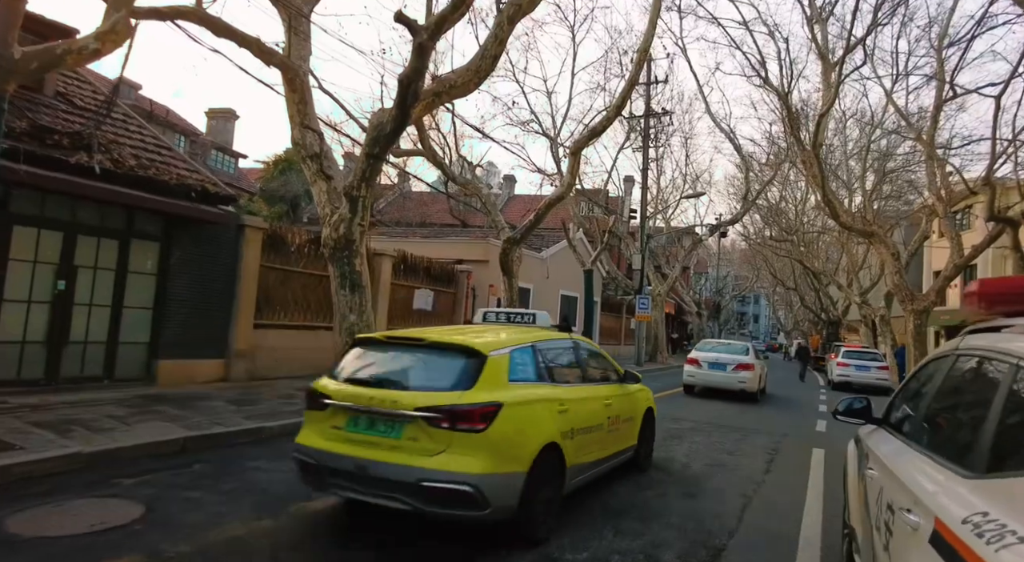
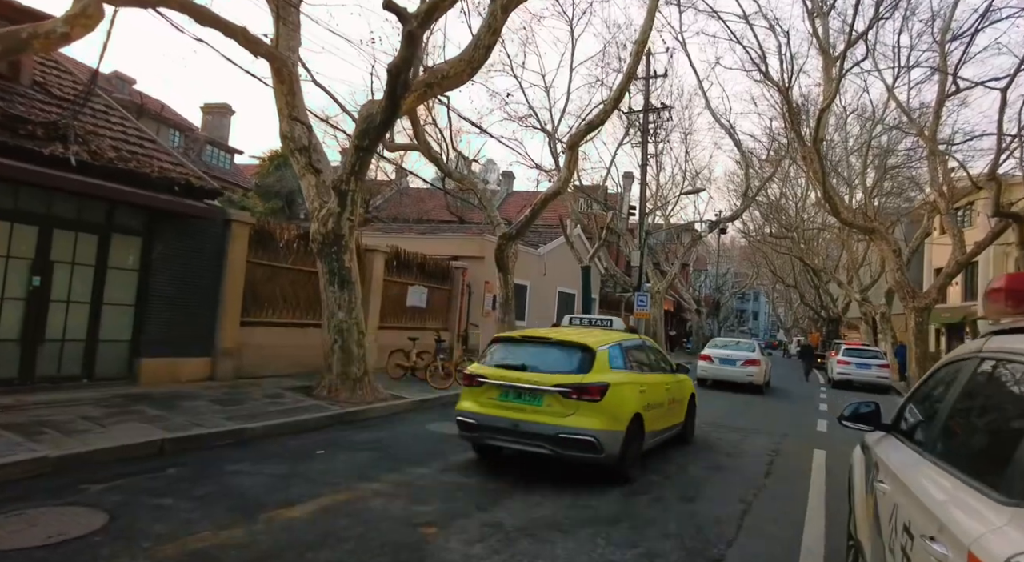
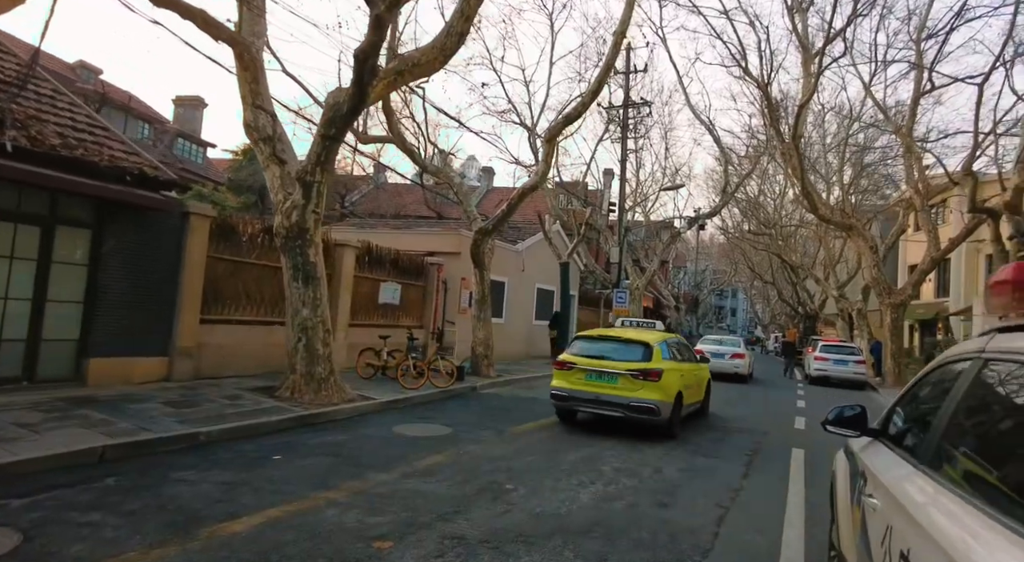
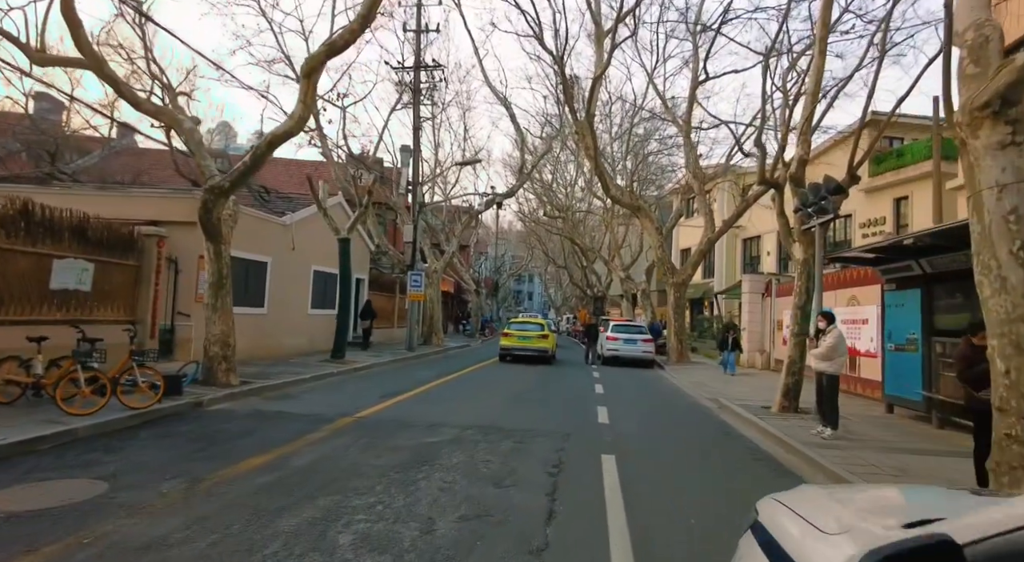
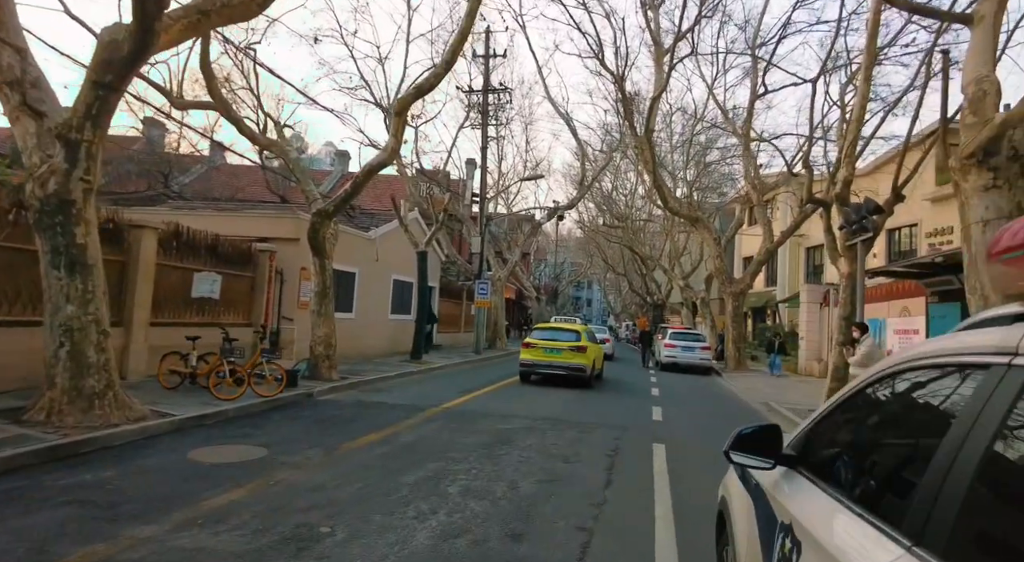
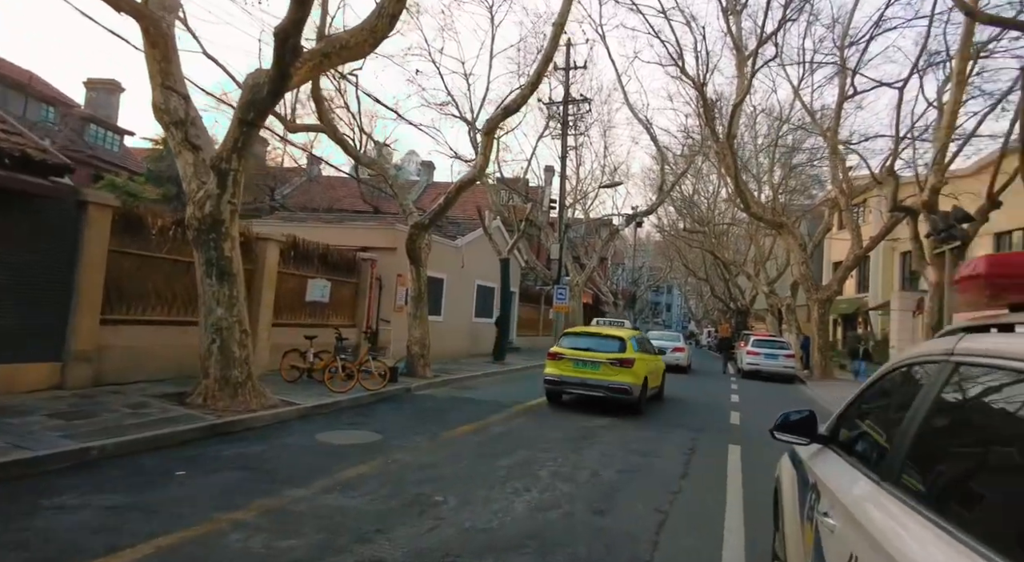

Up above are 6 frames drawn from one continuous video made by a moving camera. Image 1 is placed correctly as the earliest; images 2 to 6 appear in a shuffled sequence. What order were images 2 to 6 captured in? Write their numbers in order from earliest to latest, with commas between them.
2, 3, 6, 5, 4
